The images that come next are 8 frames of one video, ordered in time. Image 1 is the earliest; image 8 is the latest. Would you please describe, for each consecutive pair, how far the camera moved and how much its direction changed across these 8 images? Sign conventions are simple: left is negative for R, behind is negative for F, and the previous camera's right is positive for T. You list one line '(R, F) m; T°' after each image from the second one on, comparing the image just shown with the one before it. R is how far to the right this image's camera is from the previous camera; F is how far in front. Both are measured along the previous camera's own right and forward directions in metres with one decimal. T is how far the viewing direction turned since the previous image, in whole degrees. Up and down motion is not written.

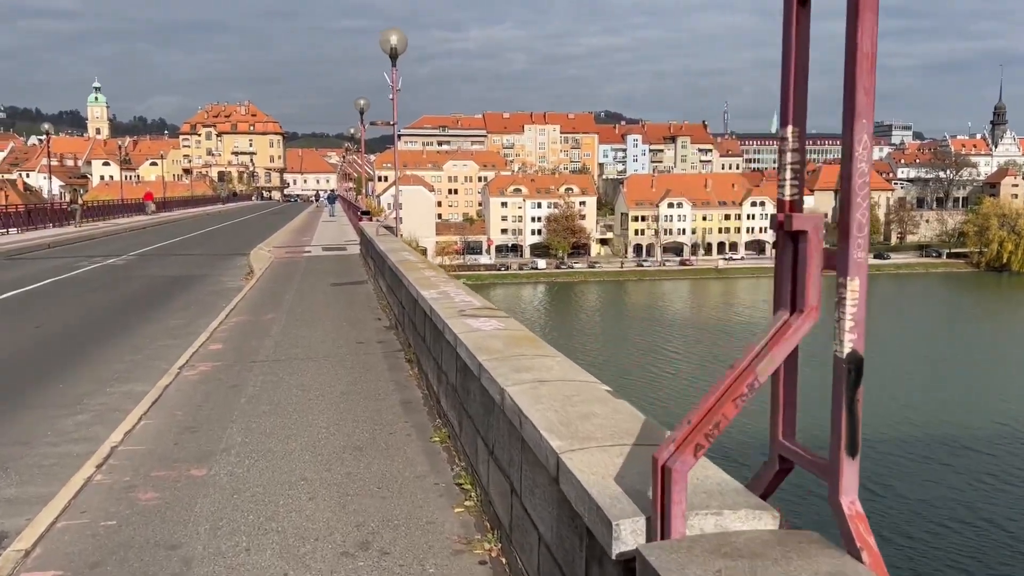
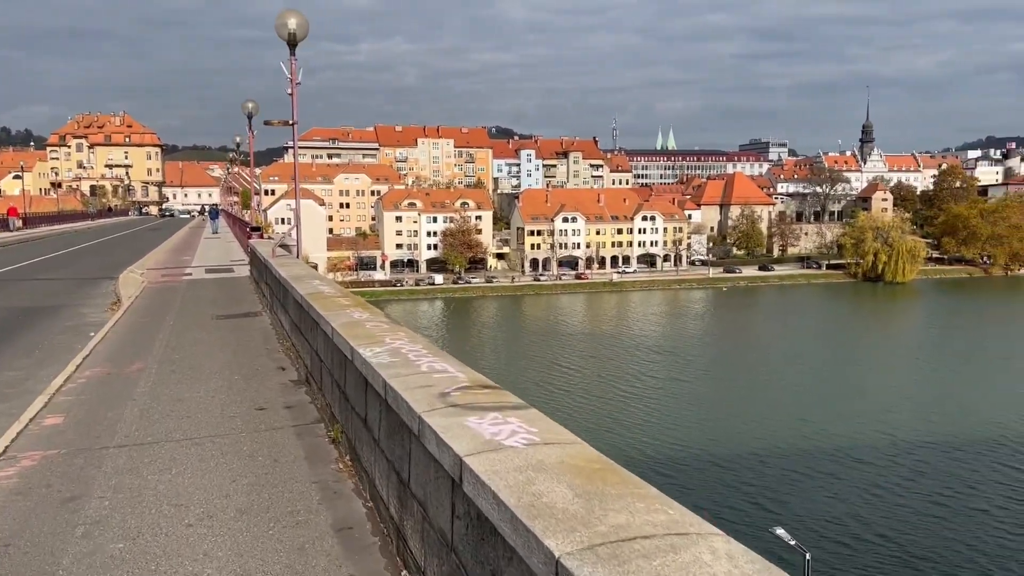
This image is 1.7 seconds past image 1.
(-0.2, +0.9) m; +7°
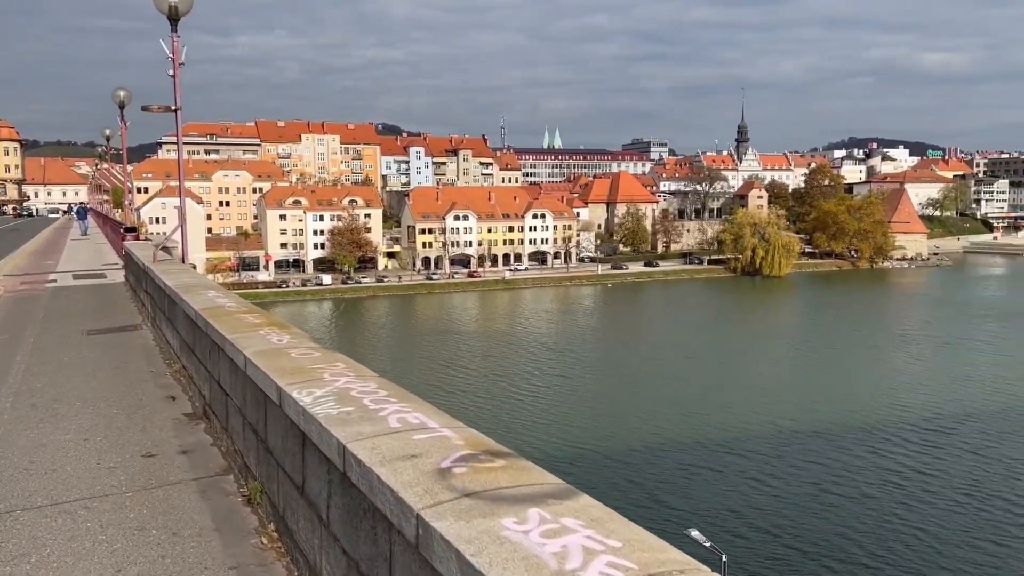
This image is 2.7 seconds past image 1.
(-0.2, +0.4) m; +7°
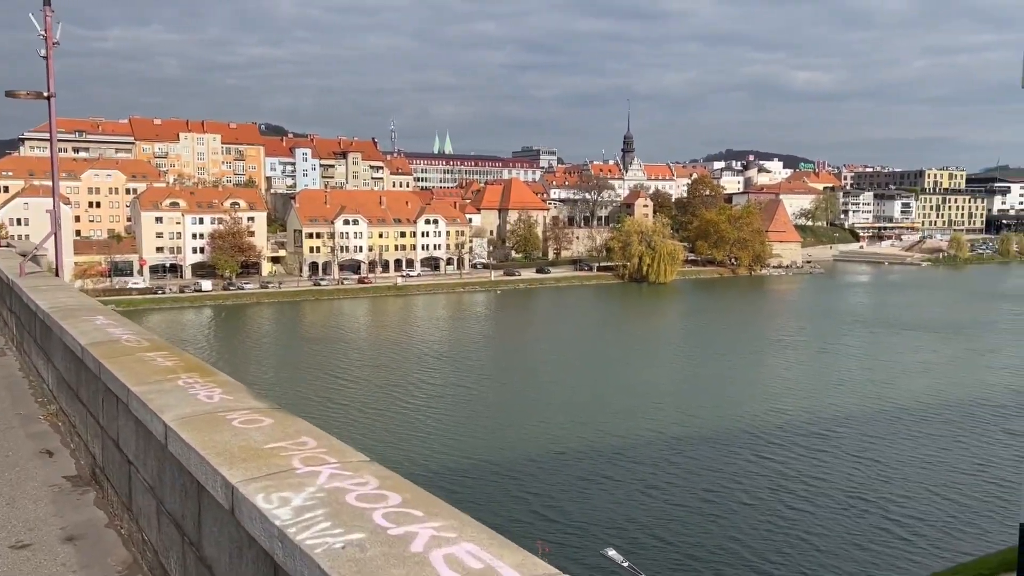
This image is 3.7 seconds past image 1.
(-0.2, +0.4) m; +7°
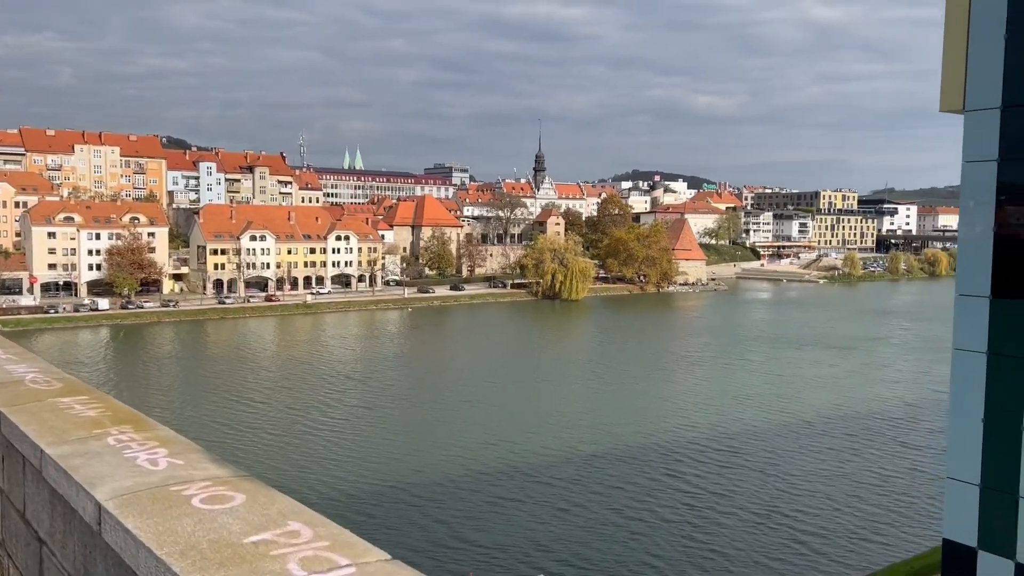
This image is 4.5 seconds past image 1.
(-0.2, +0.3) m; +6°
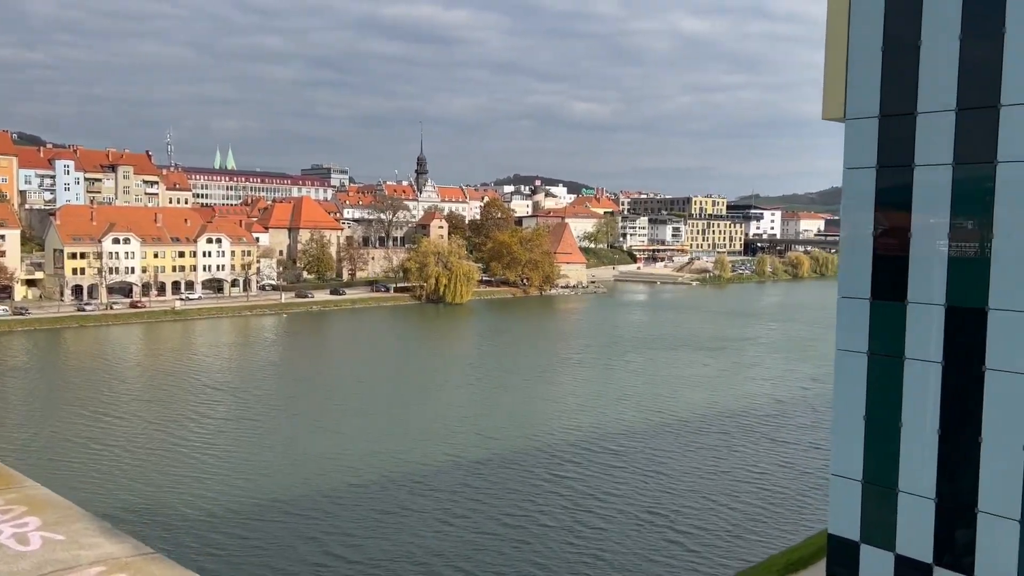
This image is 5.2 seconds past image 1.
(-0.1, +0.5) m; +8°
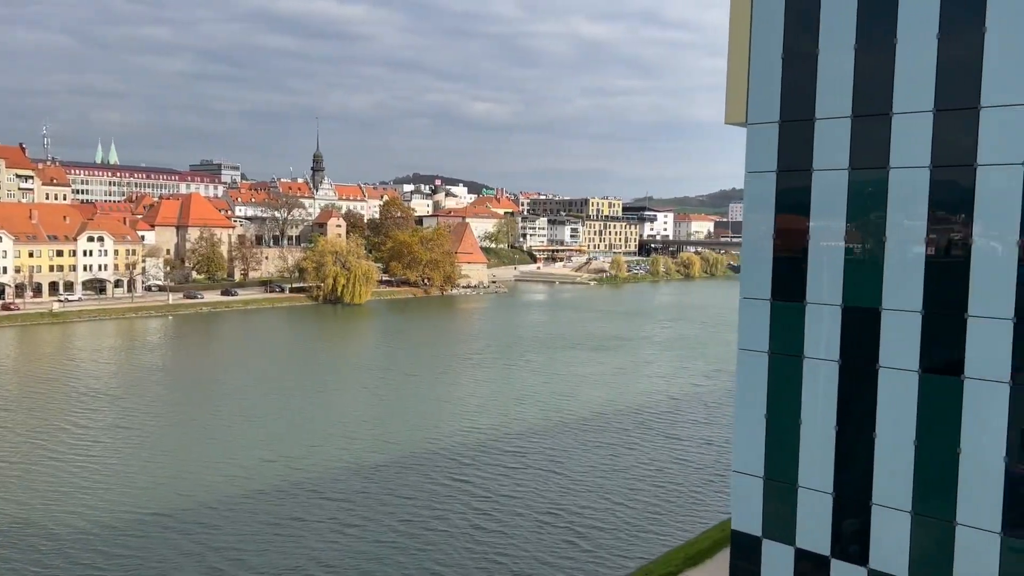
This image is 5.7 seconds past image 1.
(0.0, +0.5) m; +7°
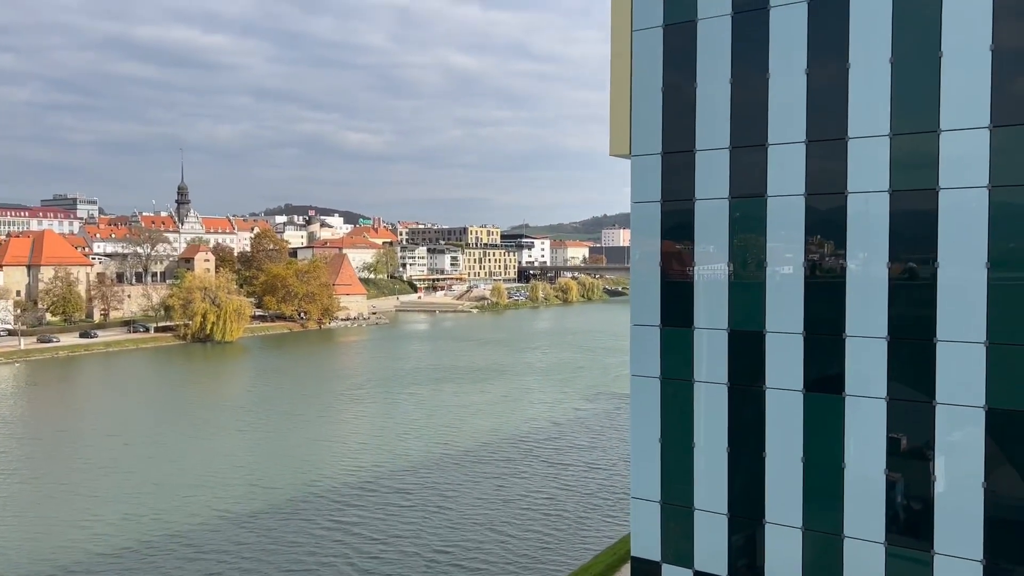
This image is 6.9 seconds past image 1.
(0.0, +0.6) m; +8°
